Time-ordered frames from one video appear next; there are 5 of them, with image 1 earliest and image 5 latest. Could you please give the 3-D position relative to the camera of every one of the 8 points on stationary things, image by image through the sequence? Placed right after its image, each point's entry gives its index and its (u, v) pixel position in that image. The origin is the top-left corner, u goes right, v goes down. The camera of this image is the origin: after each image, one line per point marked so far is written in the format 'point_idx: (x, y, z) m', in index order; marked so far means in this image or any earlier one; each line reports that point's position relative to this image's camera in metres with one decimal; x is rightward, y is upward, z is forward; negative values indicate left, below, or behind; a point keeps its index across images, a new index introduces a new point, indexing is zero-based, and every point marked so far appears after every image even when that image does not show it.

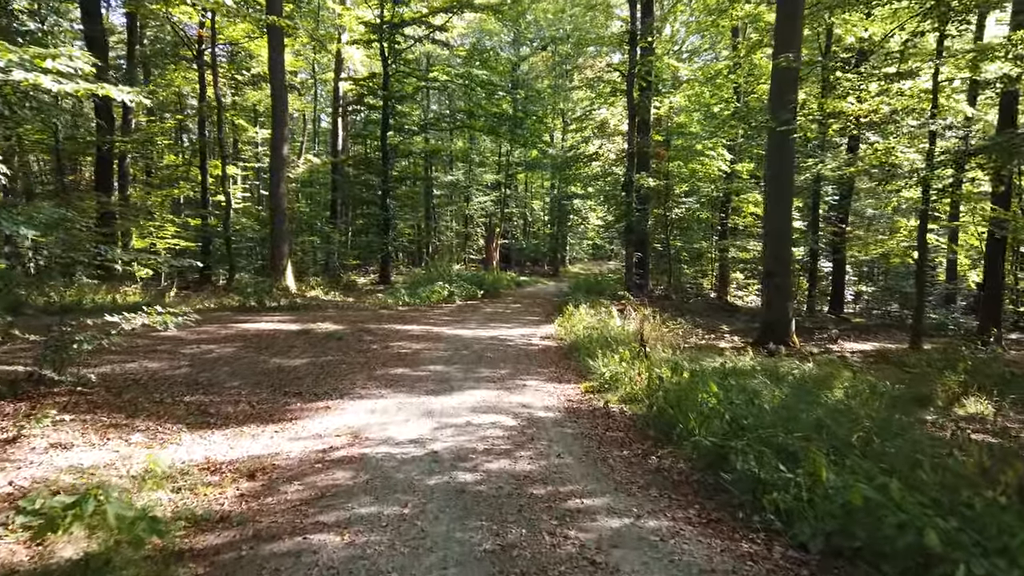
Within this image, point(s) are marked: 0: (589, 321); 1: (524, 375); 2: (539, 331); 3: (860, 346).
0: (+1.2, -0.5, +11.2) m
1: (+0.1, -0.9, +7.6) m
2: (+0.4, -0.7, +12.4) m
3: (+5.8, -1.0, +12.4) m
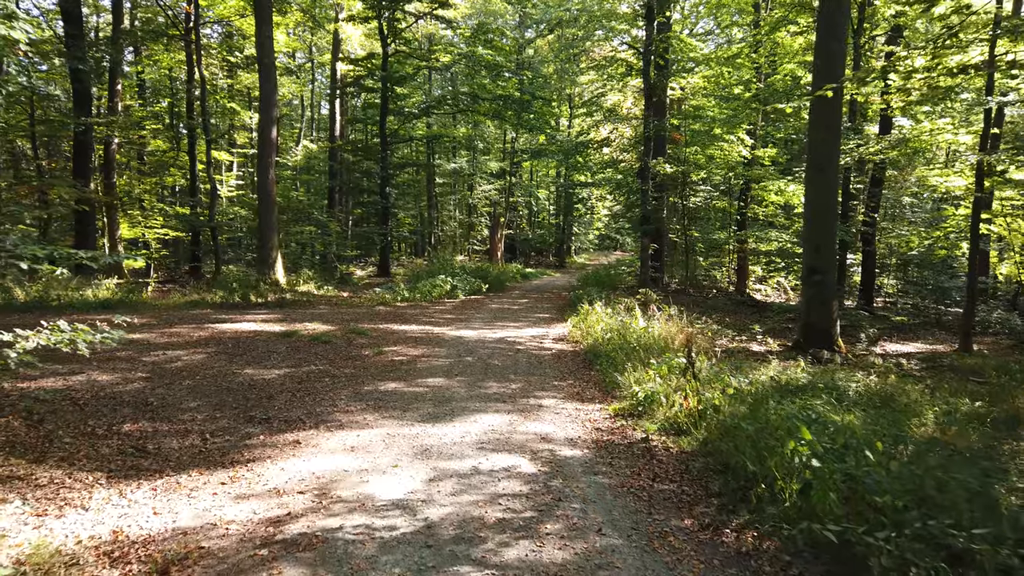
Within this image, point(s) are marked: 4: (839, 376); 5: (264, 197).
0: (+1.3, -0.5, +10.0) m
1: (+0.2, -0.9, +6.4) m
2: (+0.6, -0.6, +11.2) m
3: (+5.9, -0.9, +11.2) m
4: (+3.2, -0.8, +7.2) m
5: (-4.9, +1.8, +14.6) m
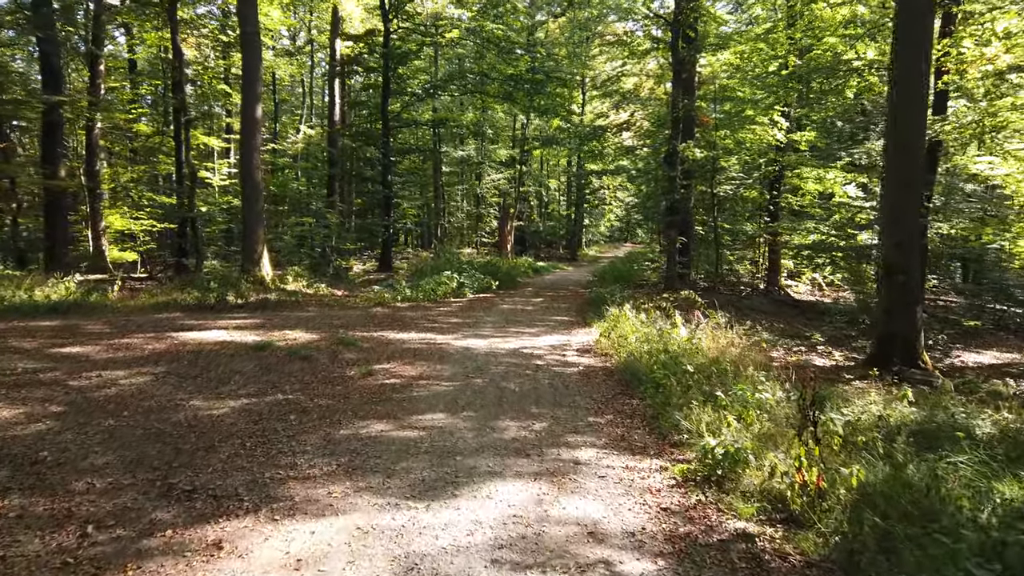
0: (+1.5, -0.5, +8.4) m
1: (+0.4, -1.0, +4.8) m
2: (+0.8, -0.7, +9.6) m
3: (+6.1, -0.9, +9.6) m
4: (+3.3, -0.9, +5.6) m
5: (-4.6, +1.8, +13.0) m
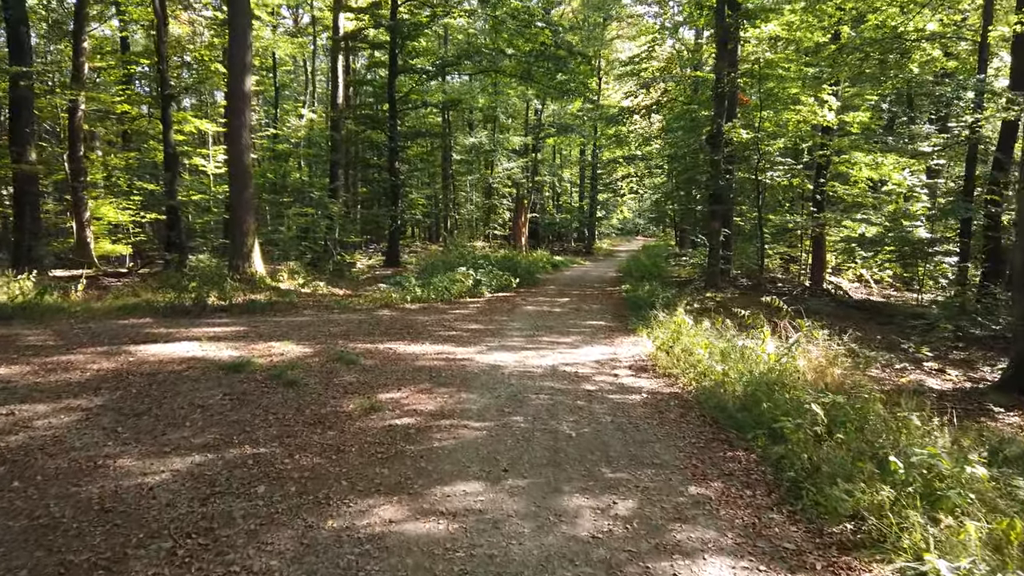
0: (+1.9, -0.5, +6.7) m
1: (+0.7, -1.0, +3.2) m
2: (+1.1, -0.7, +7.9) m
3: (+6.5, -0.9, +7.9) m
4: (+3.7, -1.0, +3.9) m
5: (-4.2, +1.8, +11.3) m
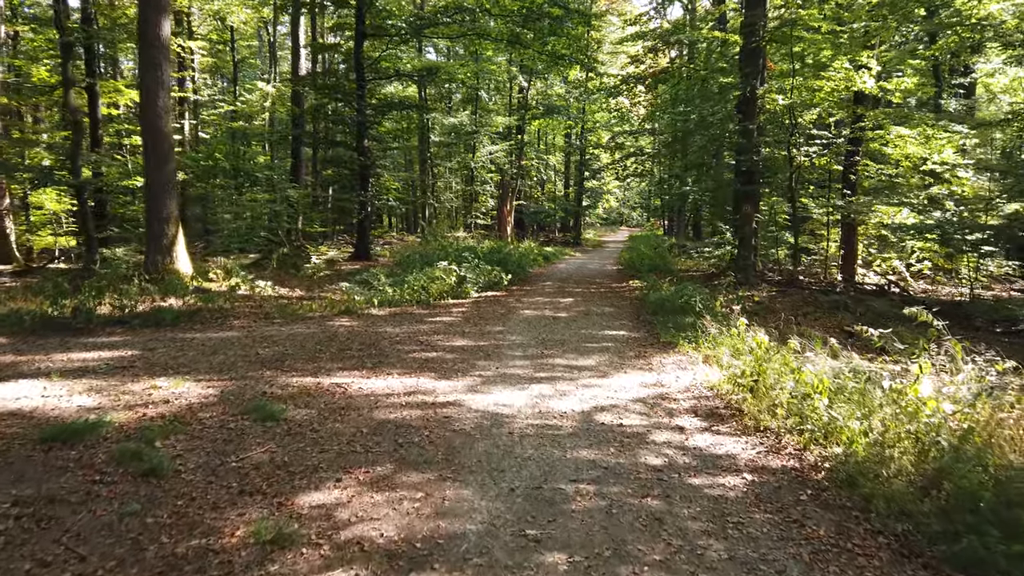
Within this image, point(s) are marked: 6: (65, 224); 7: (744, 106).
0: (+1.9, -0.6, +4.4) m
1: (+0.9, -1.1, +0.8) m
2: (+1.2, -0.7, +5.6) m
3: (+6.5, -0.9, +5.7) m
4: (+3.8, -1.0, +1.6) m
5: (-4.3, +1.8, +8.8) m
6: (-11.1, +1.6, +18.4) m
7: (+3.8, +3.0, +12.5) m
